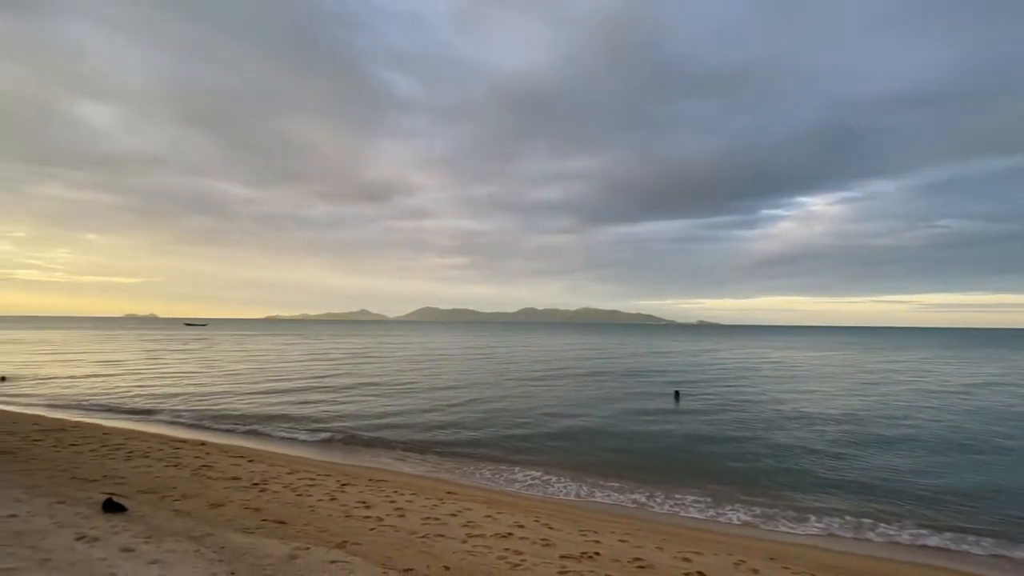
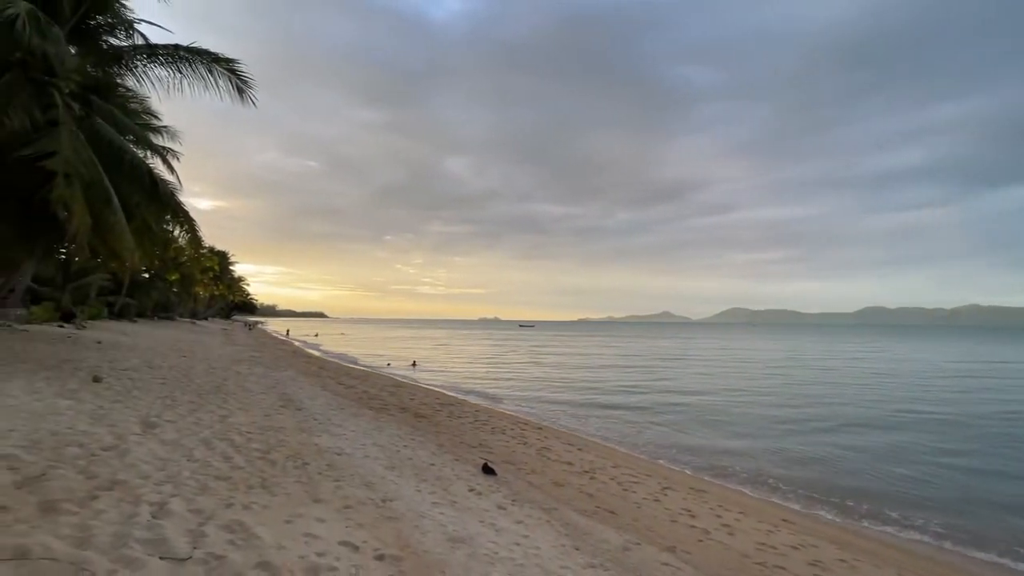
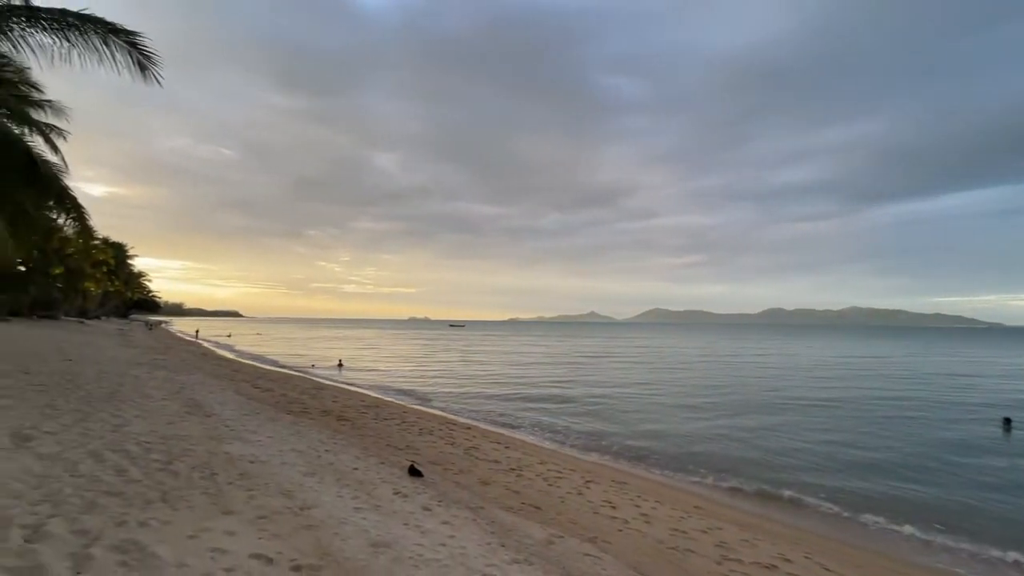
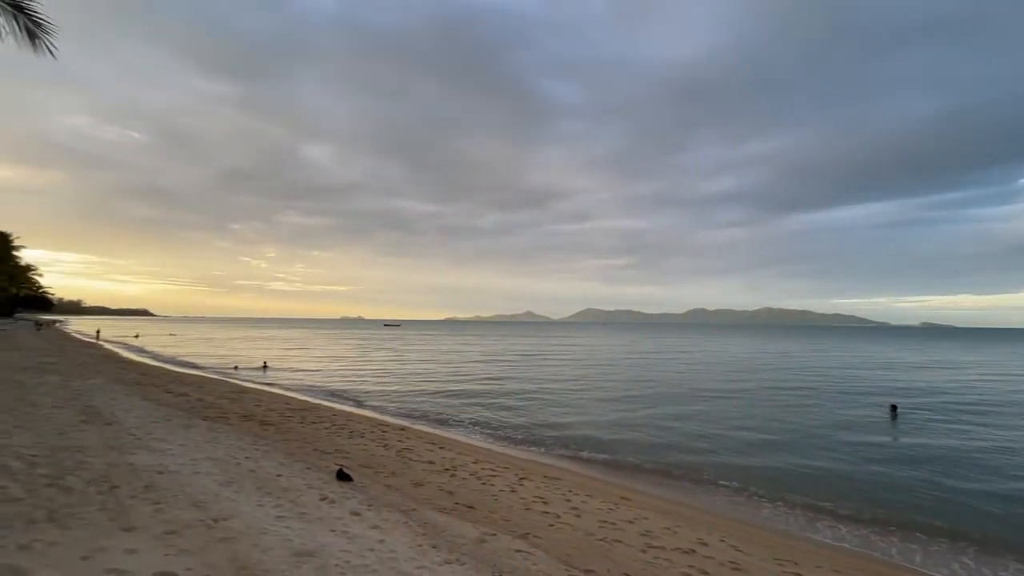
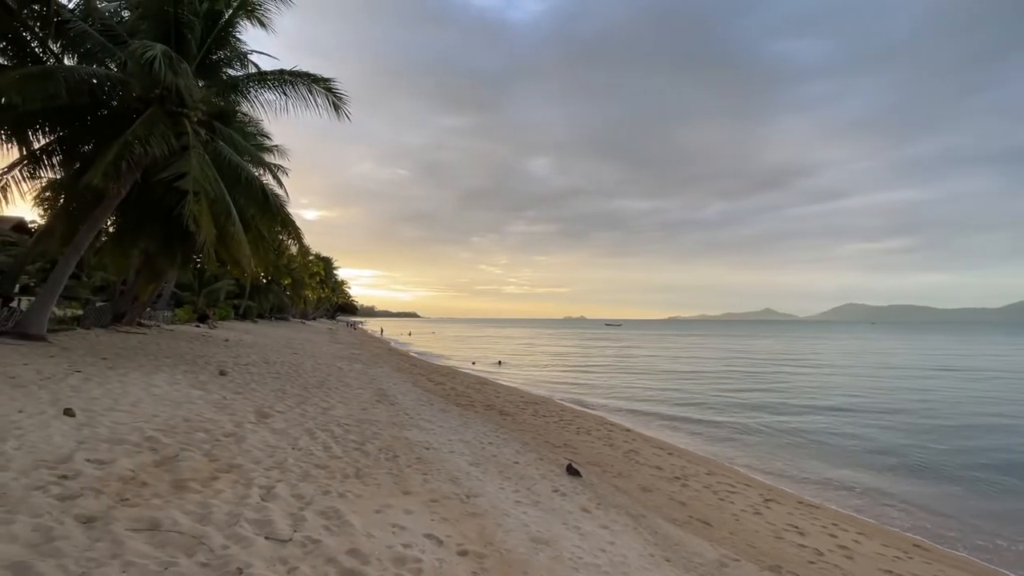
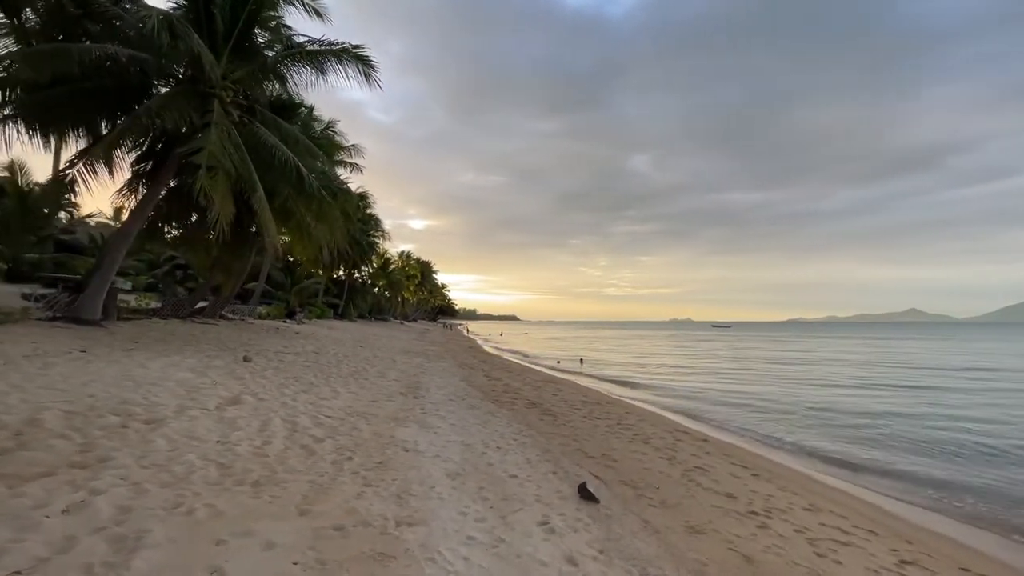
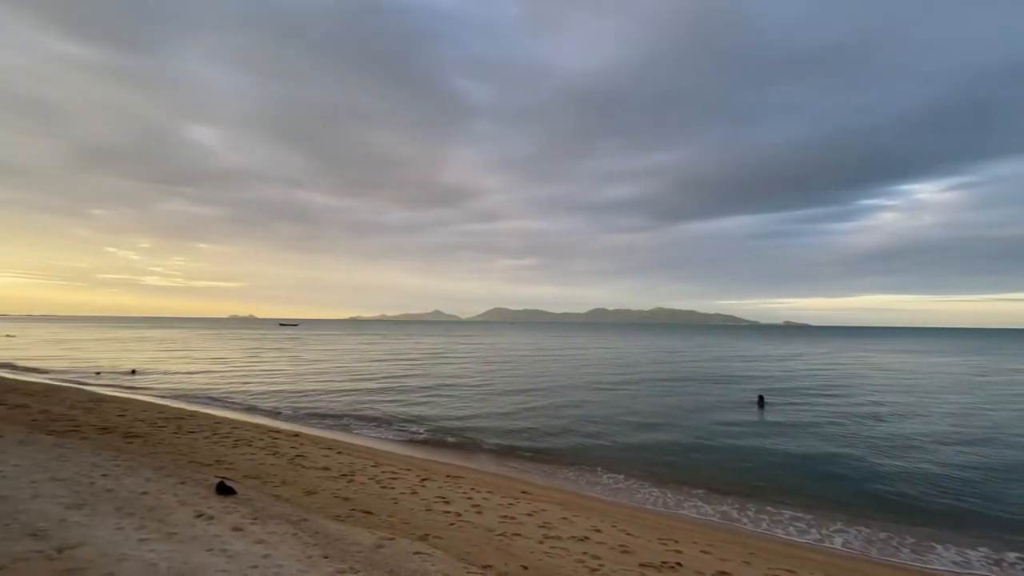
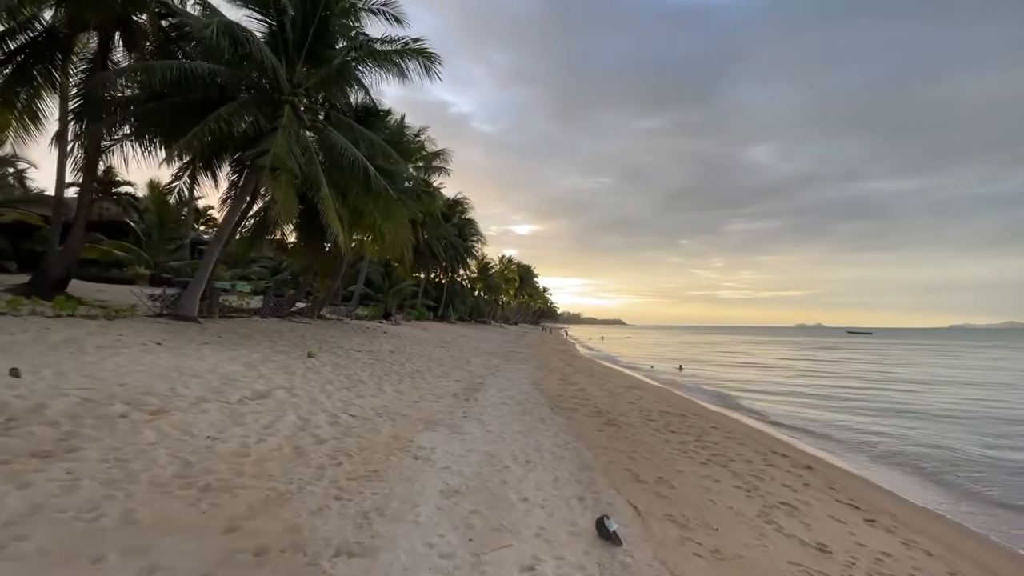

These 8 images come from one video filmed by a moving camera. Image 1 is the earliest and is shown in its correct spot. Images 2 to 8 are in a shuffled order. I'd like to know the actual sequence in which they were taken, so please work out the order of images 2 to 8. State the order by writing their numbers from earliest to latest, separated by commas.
7, 4, 3, 2, 5, 6, 8
